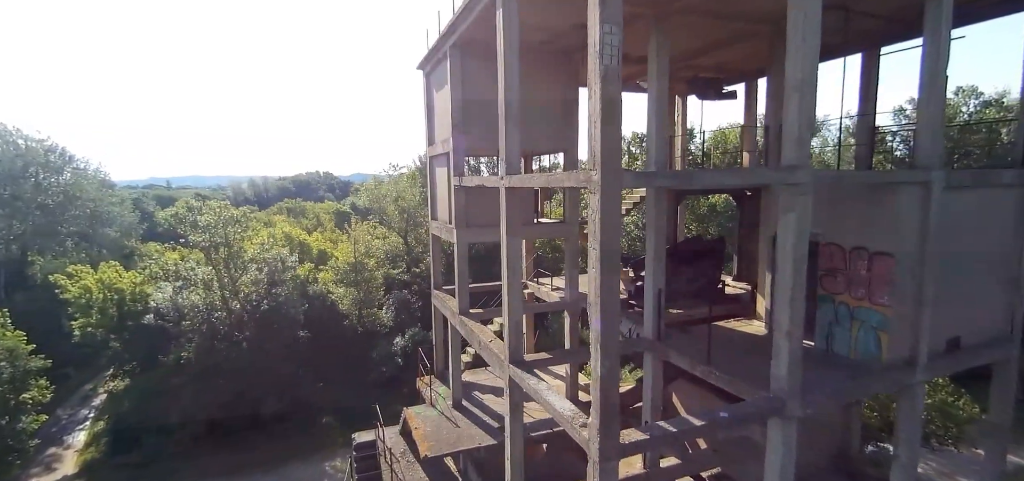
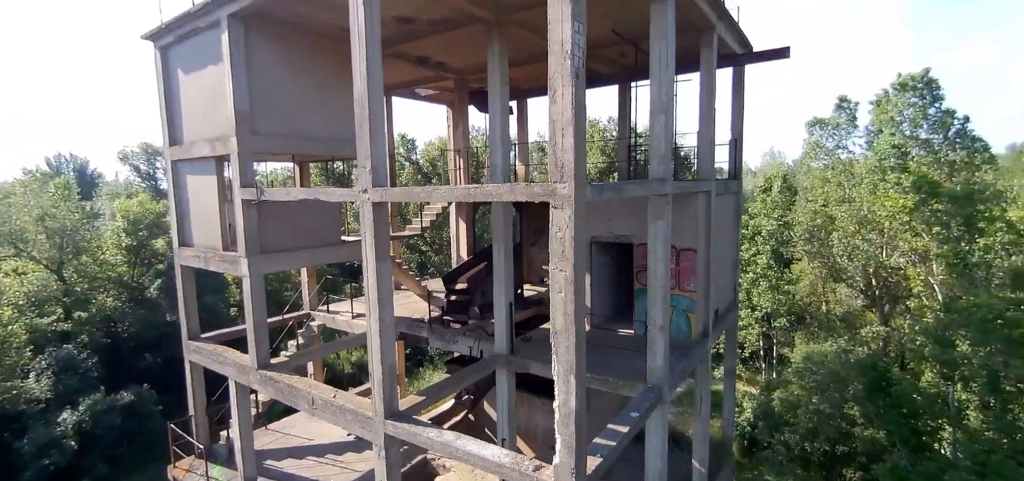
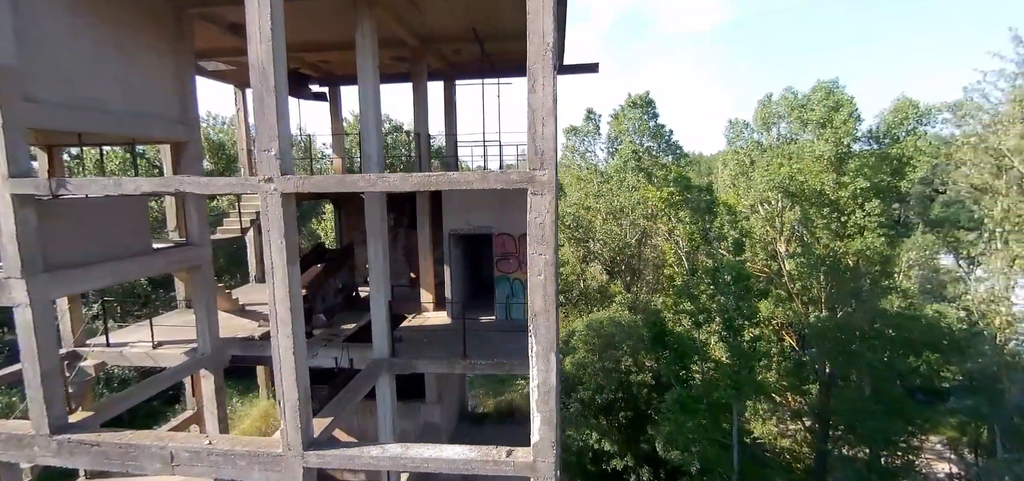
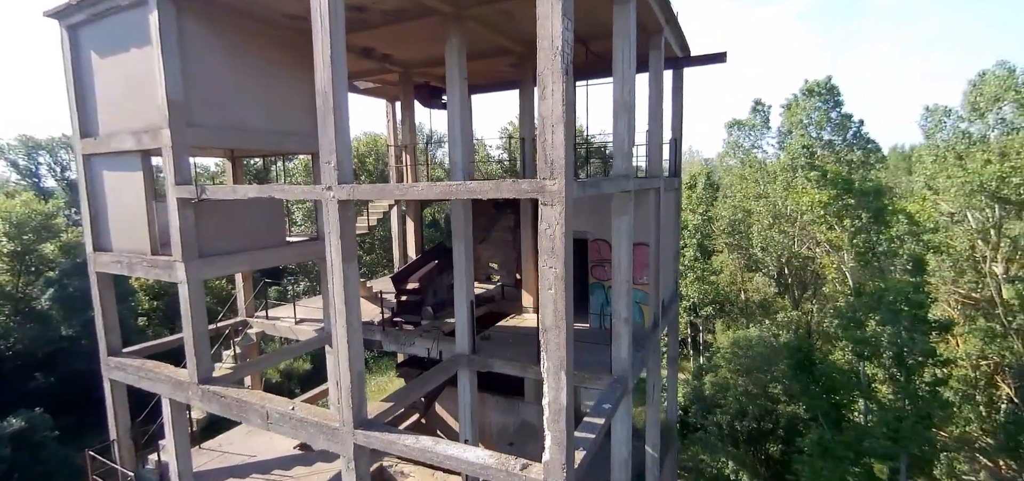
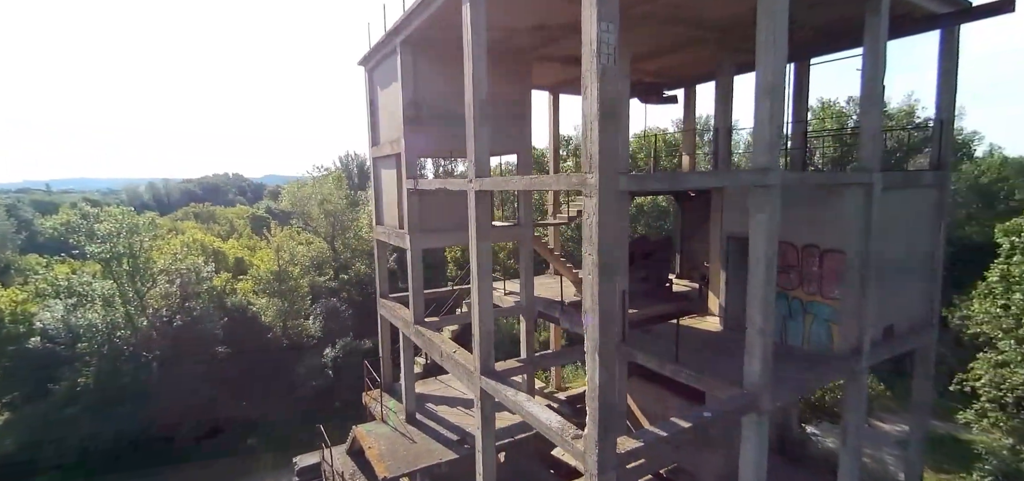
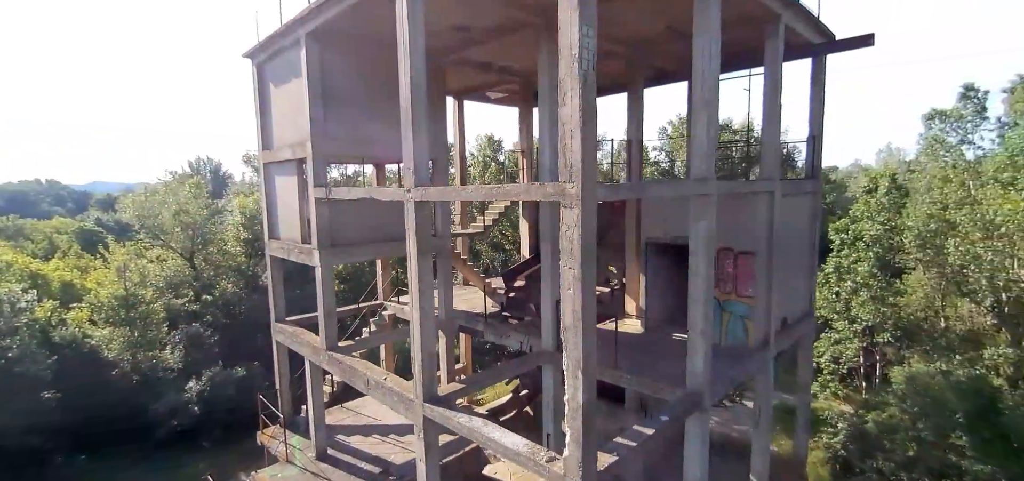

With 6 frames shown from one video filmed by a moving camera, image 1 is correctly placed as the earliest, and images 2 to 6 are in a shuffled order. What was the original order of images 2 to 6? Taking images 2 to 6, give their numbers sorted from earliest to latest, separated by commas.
5, 6, 2, 4, 3
